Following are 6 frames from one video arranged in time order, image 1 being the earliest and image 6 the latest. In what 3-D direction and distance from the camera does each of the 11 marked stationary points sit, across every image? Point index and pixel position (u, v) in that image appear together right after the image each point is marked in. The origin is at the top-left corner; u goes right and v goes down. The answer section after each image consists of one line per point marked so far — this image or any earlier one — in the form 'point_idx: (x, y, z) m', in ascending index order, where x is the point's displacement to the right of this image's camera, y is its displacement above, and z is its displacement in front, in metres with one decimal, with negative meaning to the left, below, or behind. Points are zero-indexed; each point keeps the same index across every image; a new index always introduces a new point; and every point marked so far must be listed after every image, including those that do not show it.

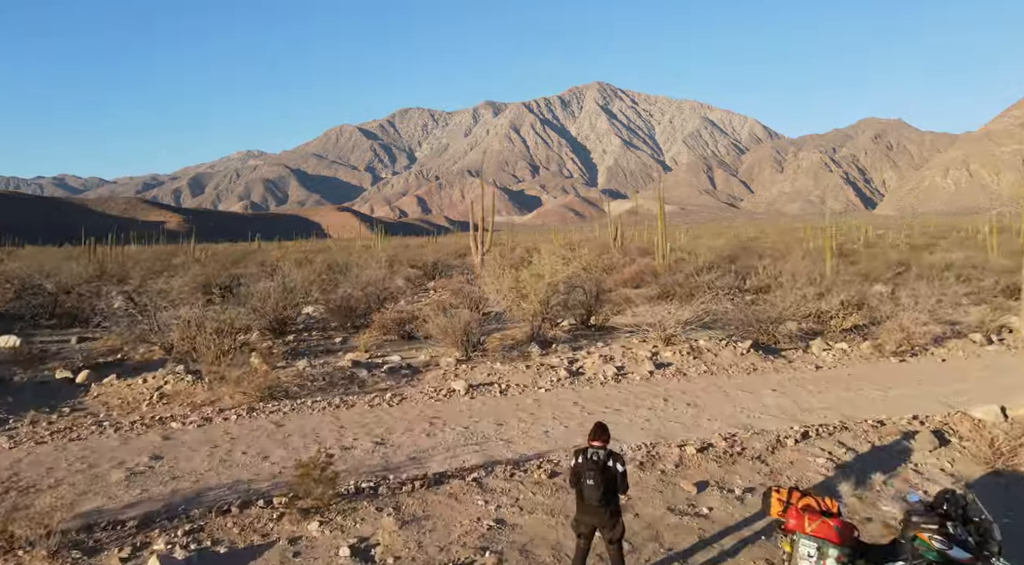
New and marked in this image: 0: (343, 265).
0: (-2.8, +0.2, +13.4) m
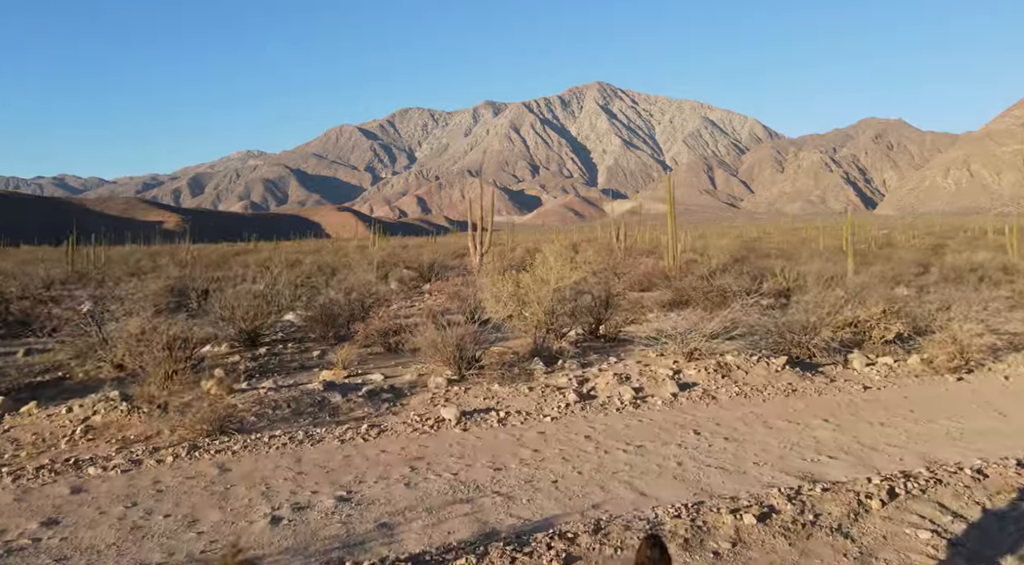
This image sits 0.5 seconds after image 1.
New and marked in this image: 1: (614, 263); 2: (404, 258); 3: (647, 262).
0: (-2.8, +0.2, +12.9) m
1: (+2.5, +0.4, +17.8) m
2: (-2.3, +0.5, +18.0) m
3: (+3.4, +0.5, +18.9) m
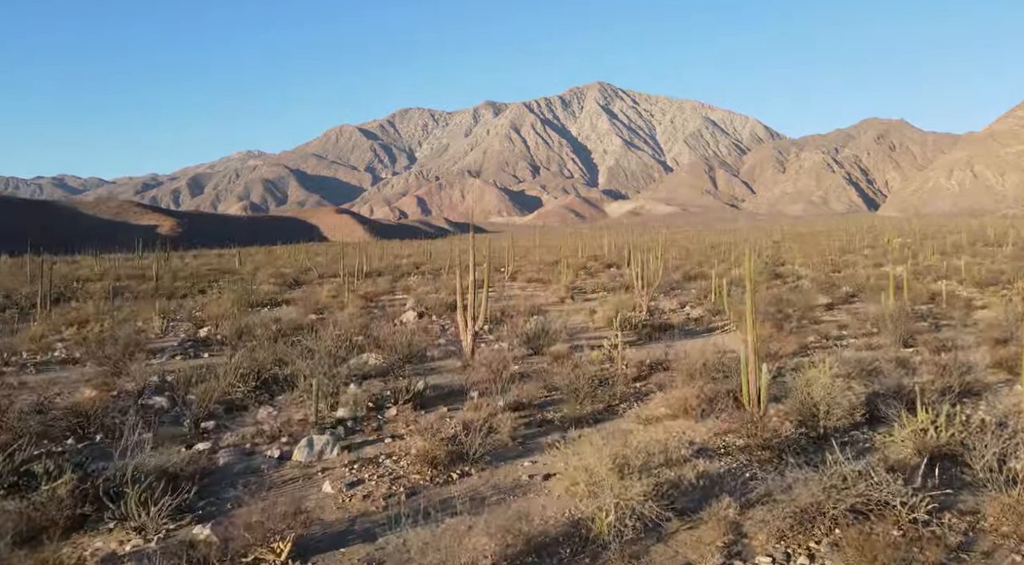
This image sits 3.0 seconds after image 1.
0: (-2.7, -0.8, +10.0) m
1: (+2.6, -0.6, +14.9) m
2: (-2.3, -0.5, +15.1) m
3: (+3.4, -0.5, +16.0) m
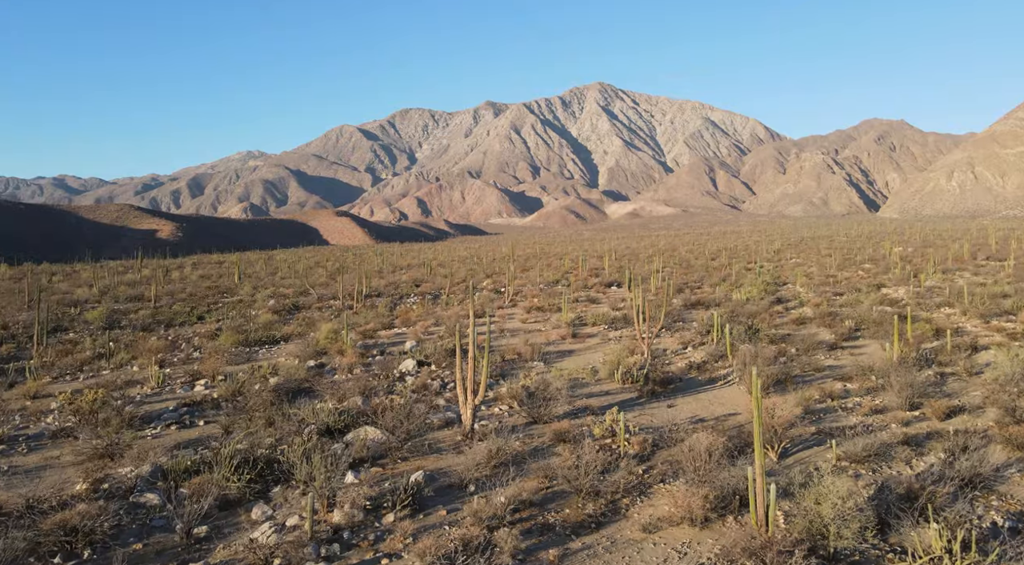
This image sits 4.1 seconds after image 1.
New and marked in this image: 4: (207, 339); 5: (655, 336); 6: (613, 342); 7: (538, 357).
0: (-2.7, -1.6, +9.8) m
1: (+2.6, -1.4, +14.7) m
2: (-2.3, -1.3, +15.0) m
3: (+3.4, -1.3, +15.8) m
4: (-7.4, -1.4, +19.7) m
5: (+2.9, -1.2, +16.6) m
6: (+2.1, -1.2, +16.8) m
7: (+0.5, -1.4, +14.6) m
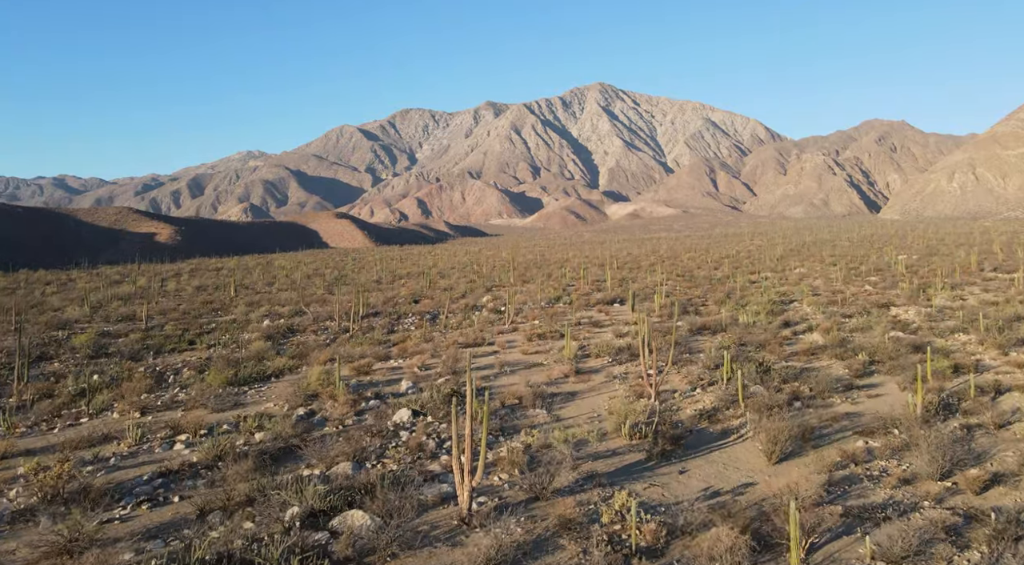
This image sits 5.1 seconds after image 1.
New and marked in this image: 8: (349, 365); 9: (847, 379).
0: (-2.7, -2.3, +9.1) m
1: (+2.6, -2.1, +14.0) m
2: (-2.3, -2.0, +14.2) m
3: (+3.4, -2.0, +15.1) m
4: (-7.4, -2.1, +19.0) m
5: (+2.9, -1.9, +15.9) m
6: (+2.1, -2.0, +16.1) m
7: (+0.5, -2.1, +13.9) m
8: (-3.7, -1.8, +18.5) m
9: (+6.9, -2.0, +16.9) m
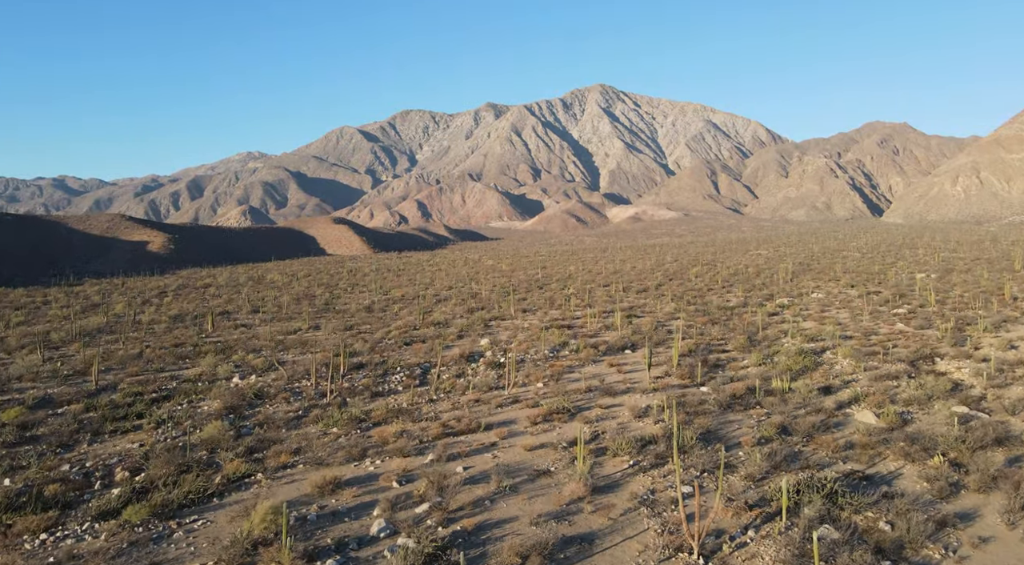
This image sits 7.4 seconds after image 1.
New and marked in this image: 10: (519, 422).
0: (-2.7, -3.9, +5.7) m
1: (+2.6, -3.7, +10.6) m
2: (-2.2, -3.6, +10.9) m
3: (+3.4, -3.6, +11.7) m
4: (-7.4, -3.7, +15.6) m
5: (+2.9, -3.5, +12.5) m
6: (+2.1, -3.6, +12.7) m
7: (+0.5, -3.7, +10.5) m
8: (-3.7, -3.4, +15.1) m
9: (+7.0, -3.6, +13.5) m
10: (+0.2, -3.2, +18.8) m
